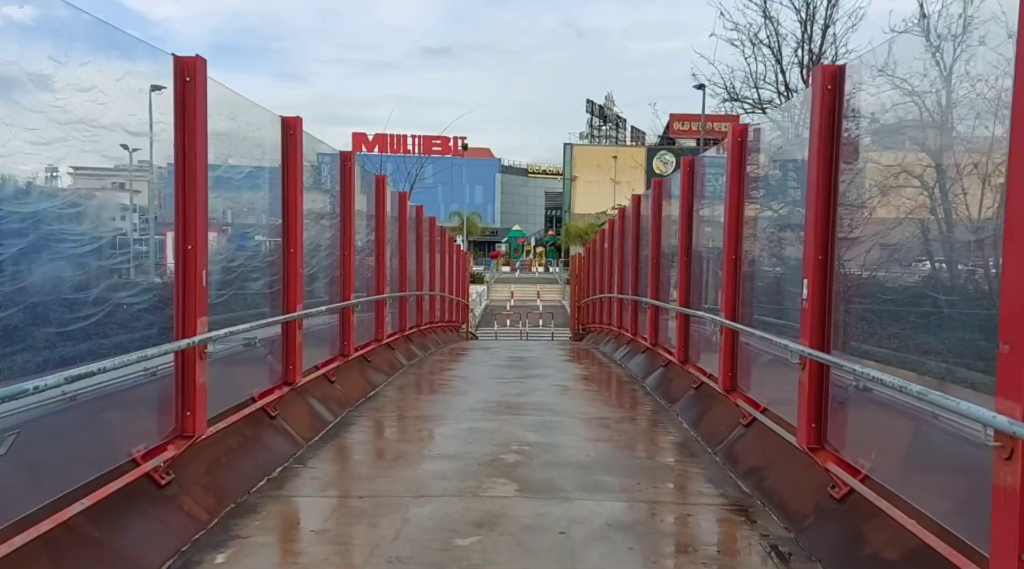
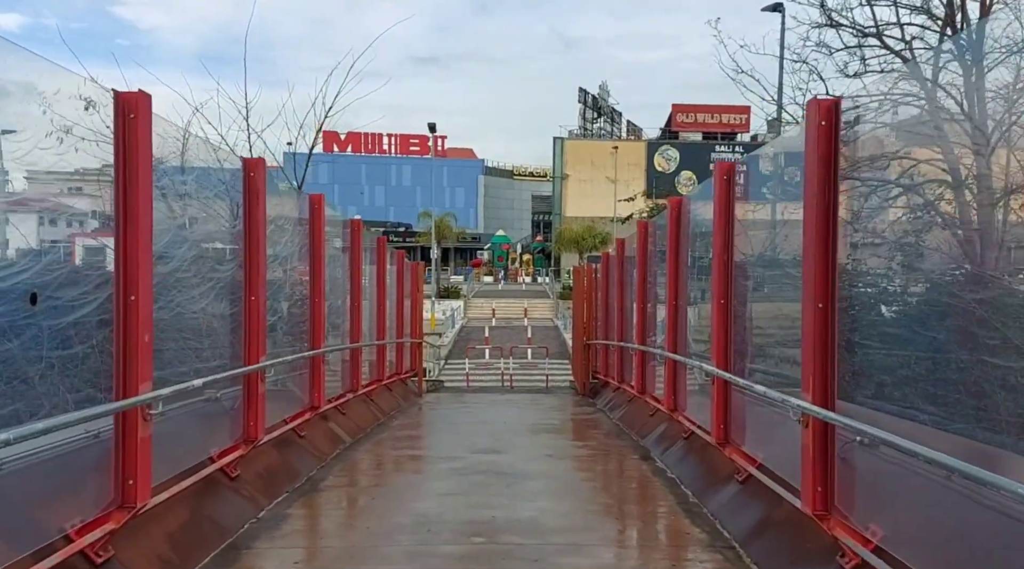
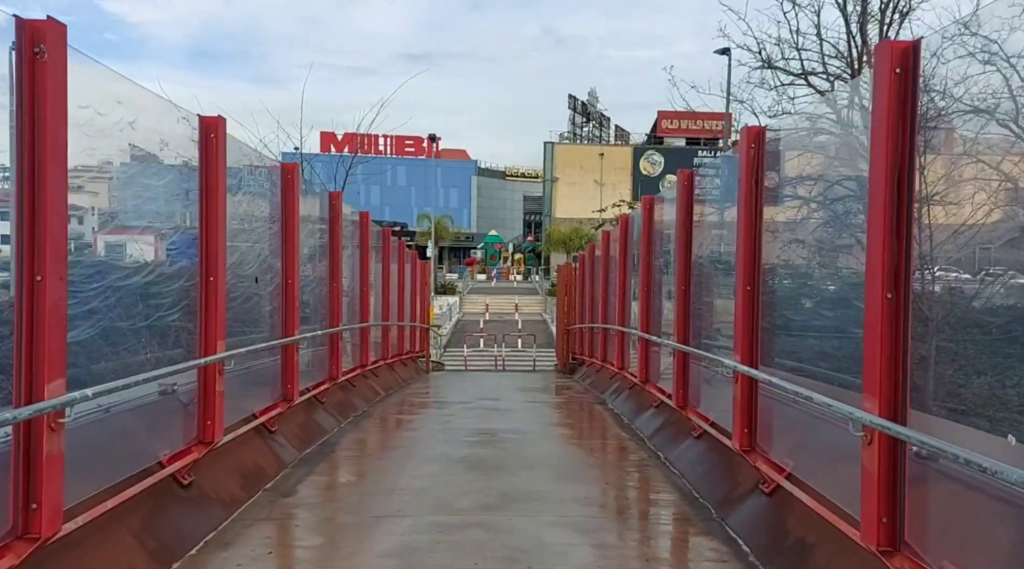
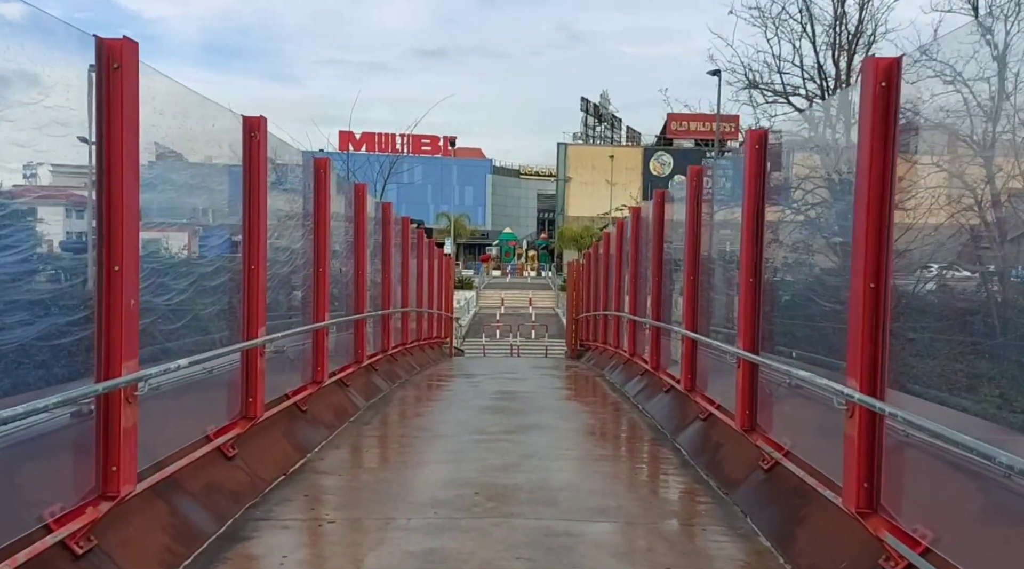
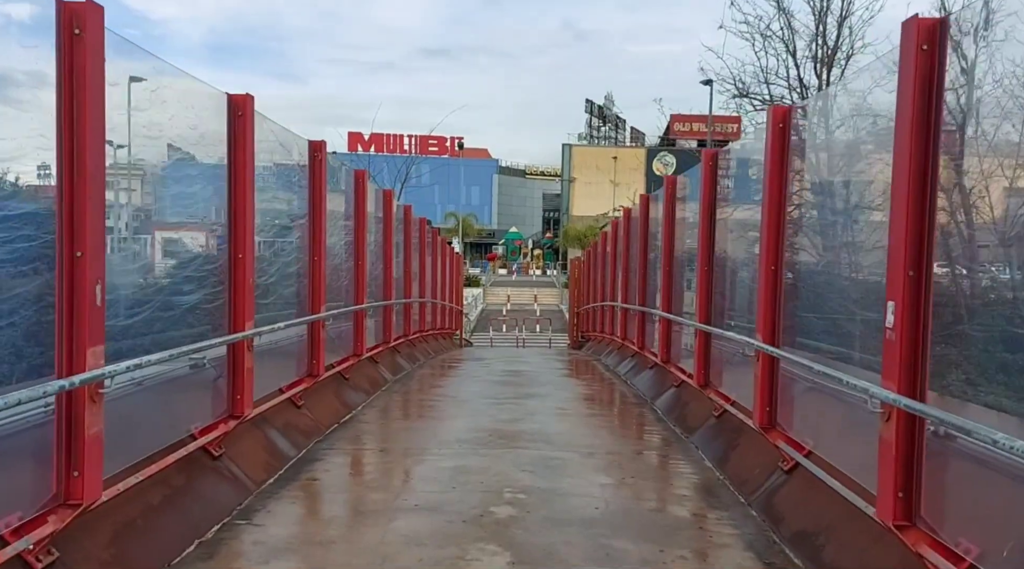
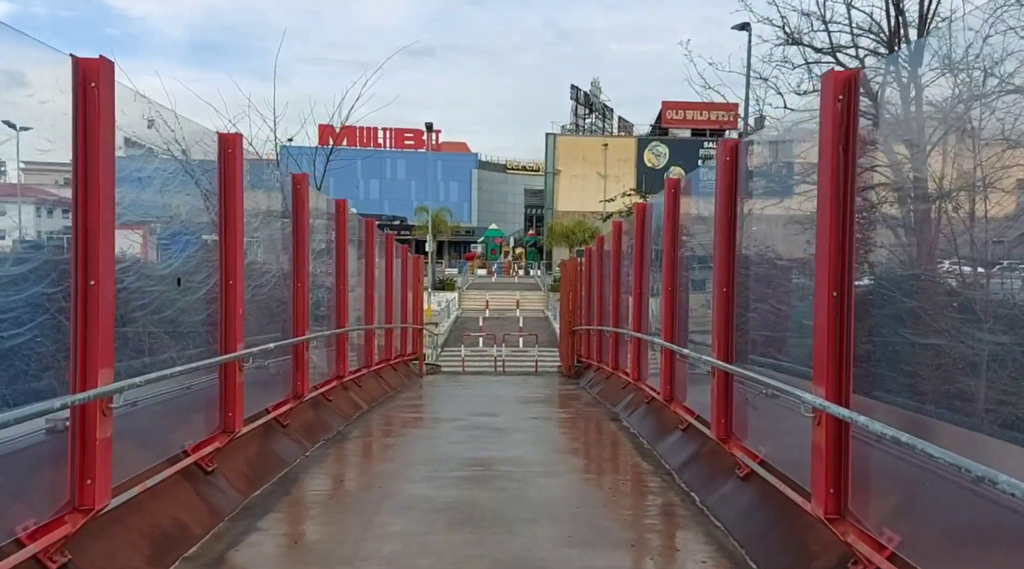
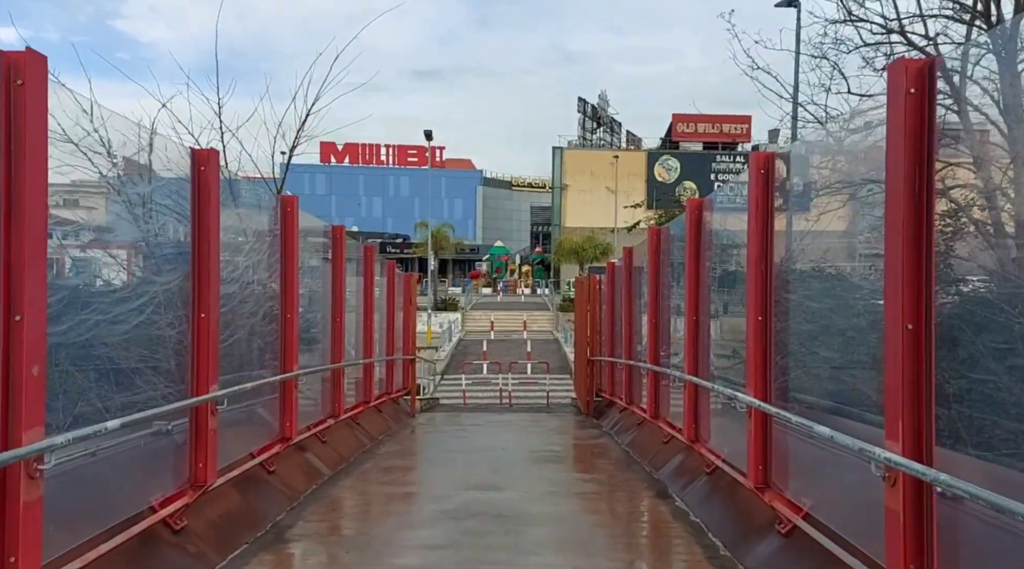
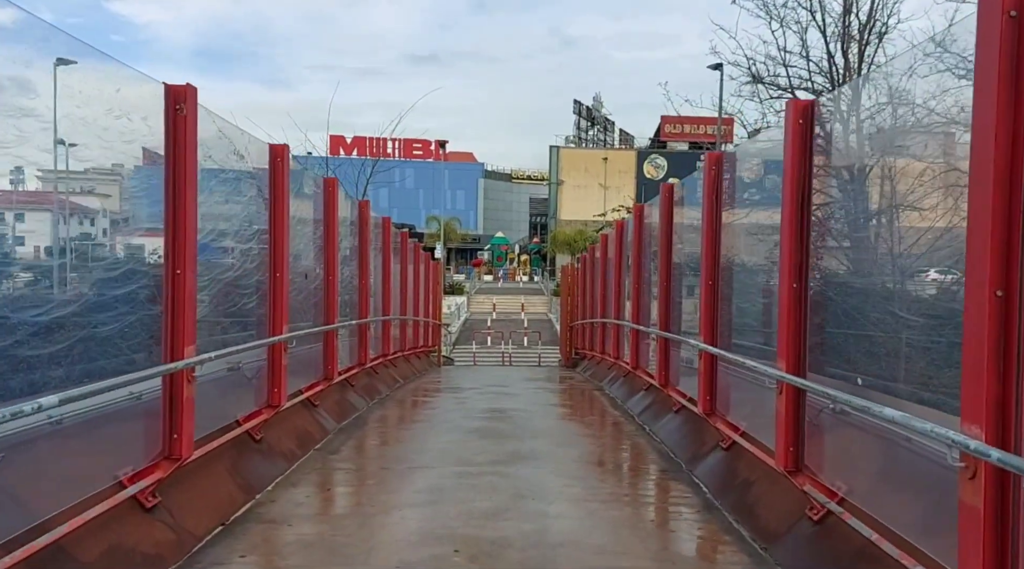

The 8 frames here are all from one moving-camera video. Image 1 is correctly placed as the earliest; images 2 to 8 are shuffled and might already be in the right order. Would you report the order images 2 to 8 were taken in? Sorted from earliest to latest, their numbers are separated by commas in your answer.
5, 4, 8, 3, 6, 2, 7
